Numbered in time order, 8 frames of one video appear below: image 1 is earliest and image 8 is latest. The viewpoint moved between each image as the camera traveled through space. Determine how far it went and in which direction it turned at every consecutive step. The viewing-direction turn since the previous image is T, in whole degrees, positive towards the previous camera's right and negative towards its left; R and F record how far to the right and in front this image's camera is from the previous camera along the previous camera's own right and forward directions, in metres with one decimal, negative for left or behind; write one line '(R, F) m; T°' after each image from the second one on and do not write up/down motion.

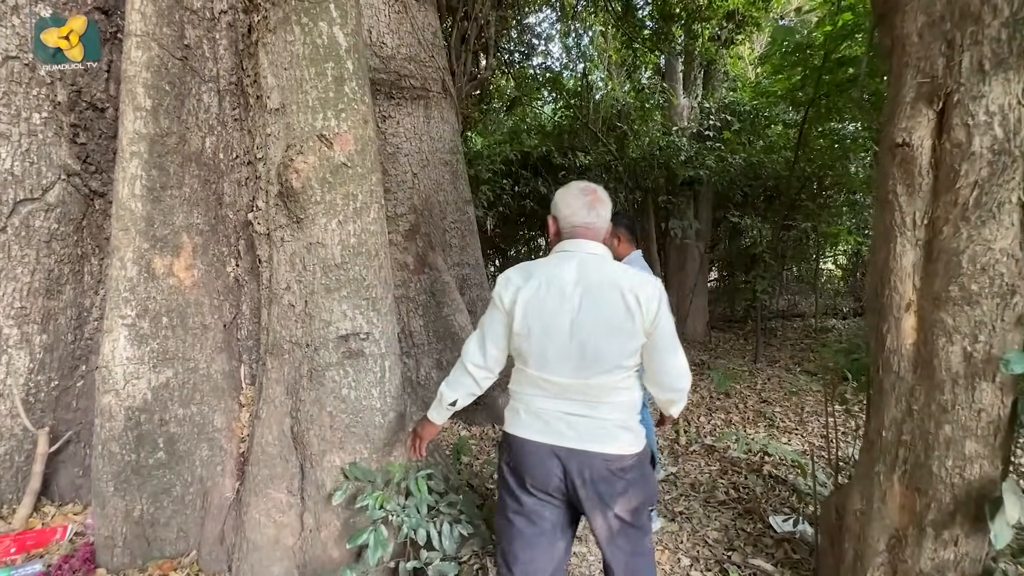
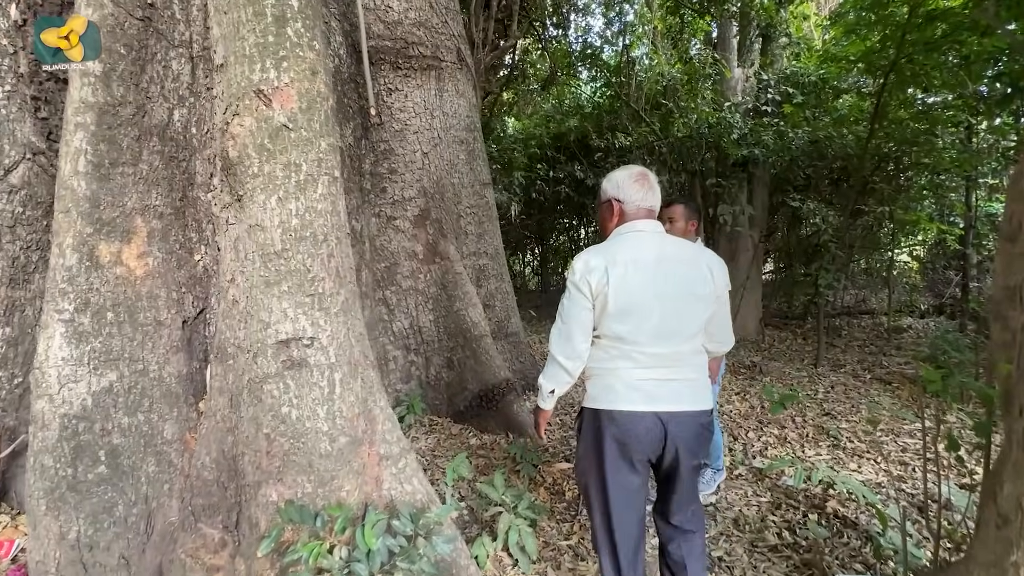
(+0.2, +0.5) m; -5°
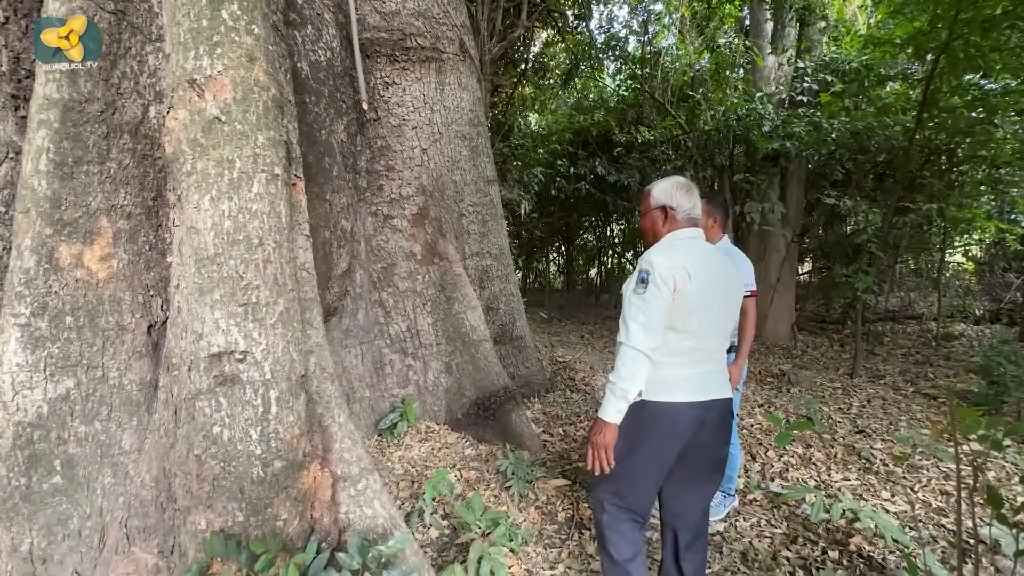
(+0.3, +0.2) m; -4°
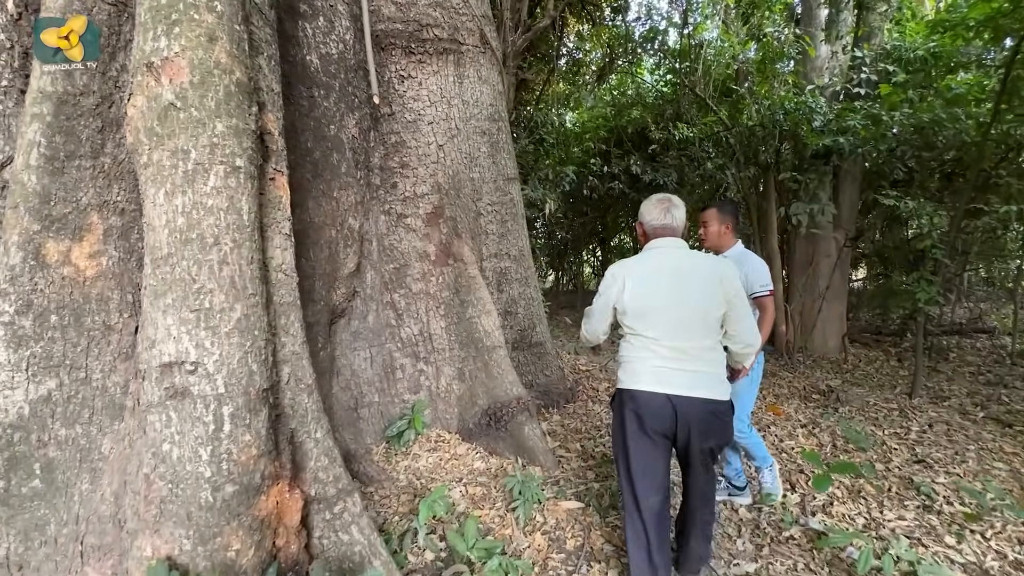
(+0.2, +0.2) m; -5°
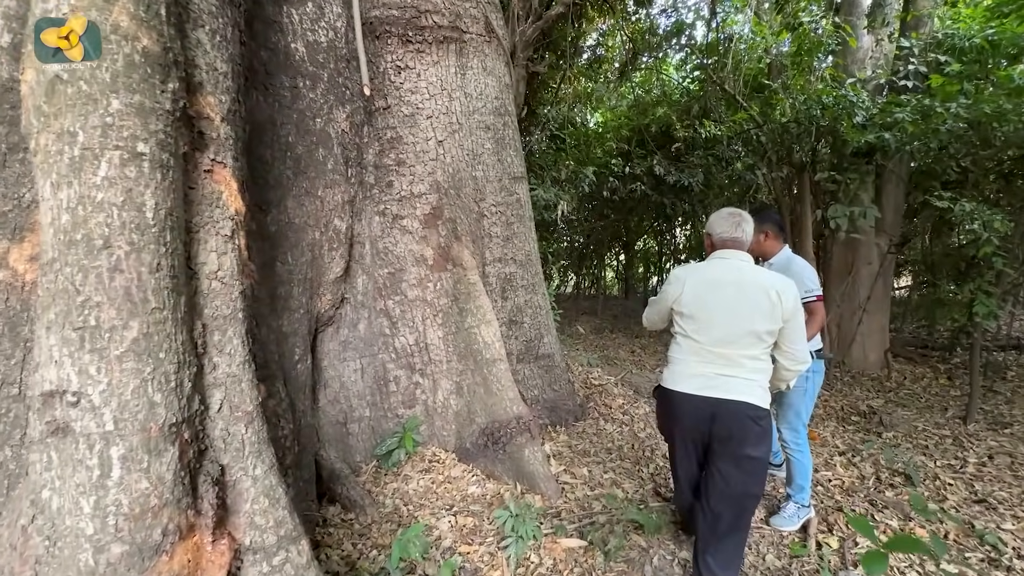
(+0.2, +0.3) m; -3°
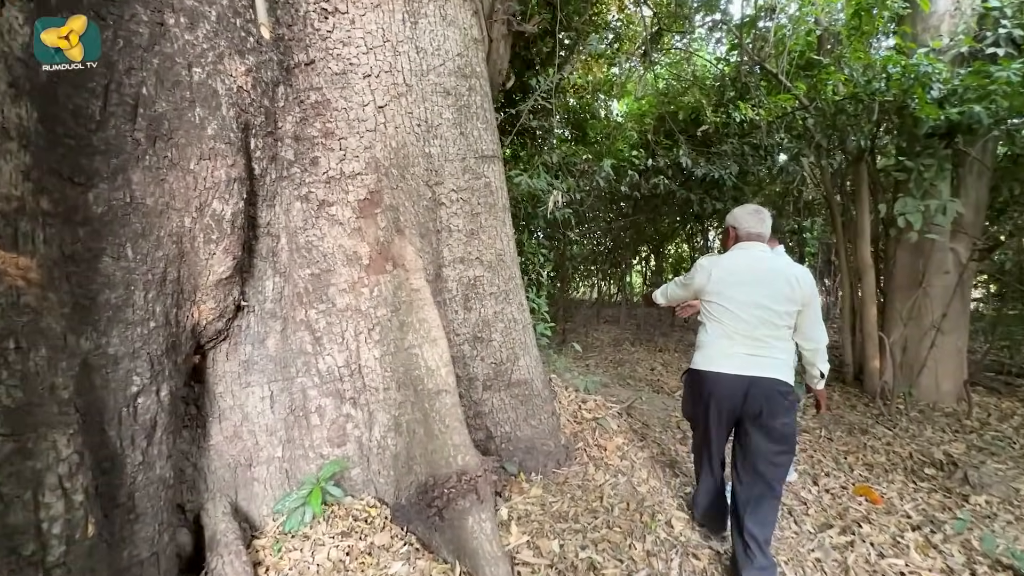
(+0.5, +0.9) m; -4°
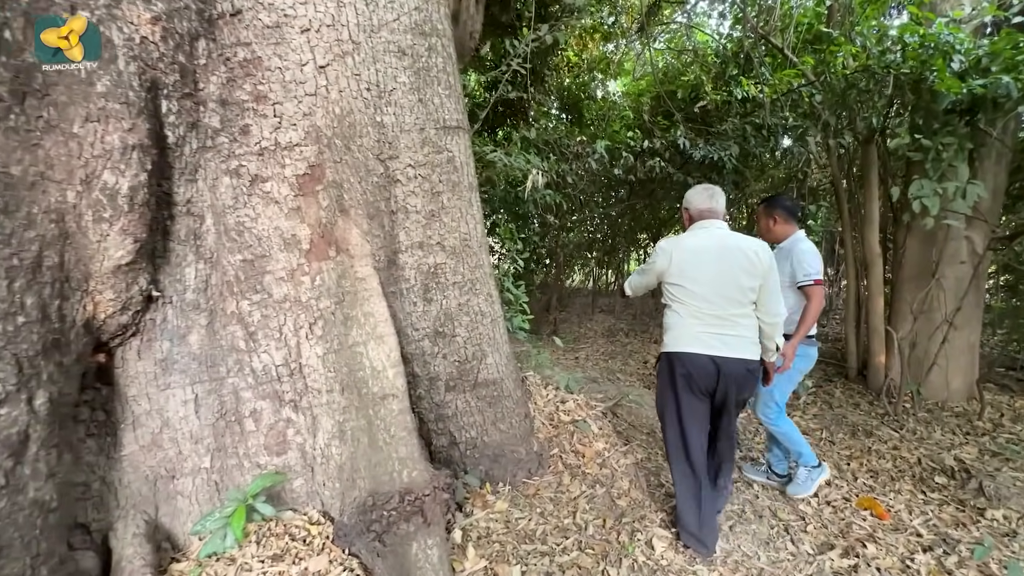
(+0.2, +0.4) m; 0°
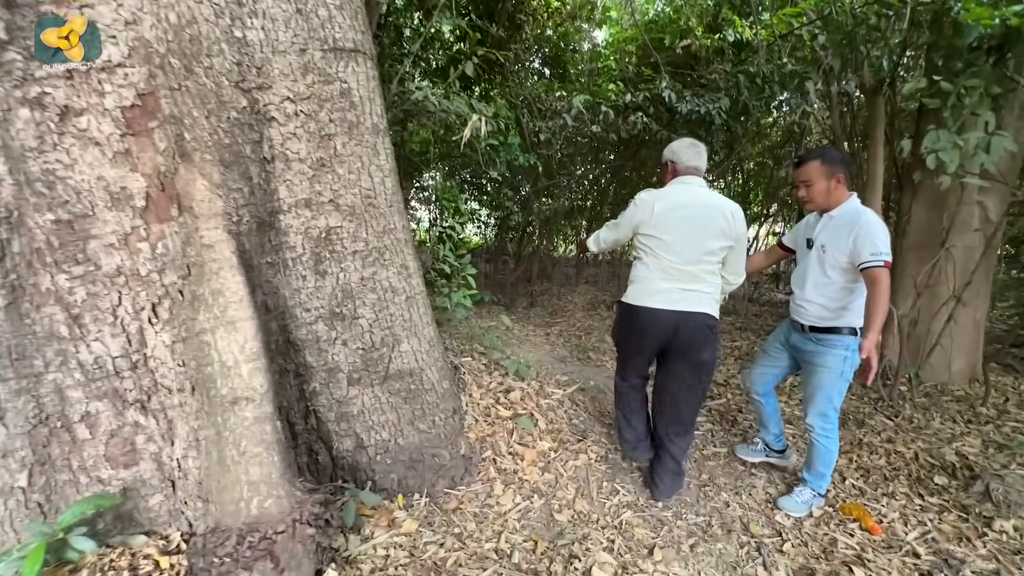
(+0.4, +0.6) m; 0°
